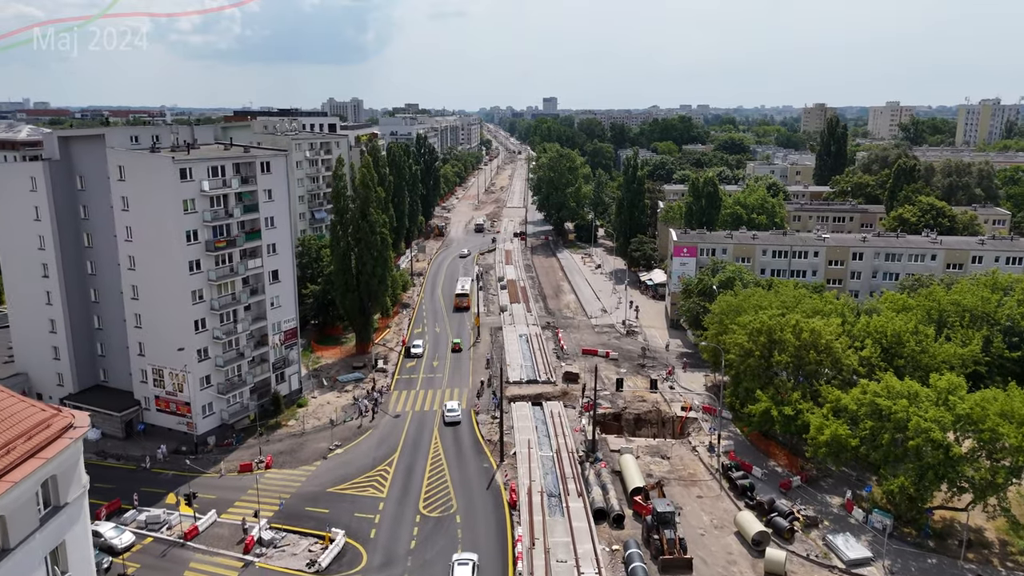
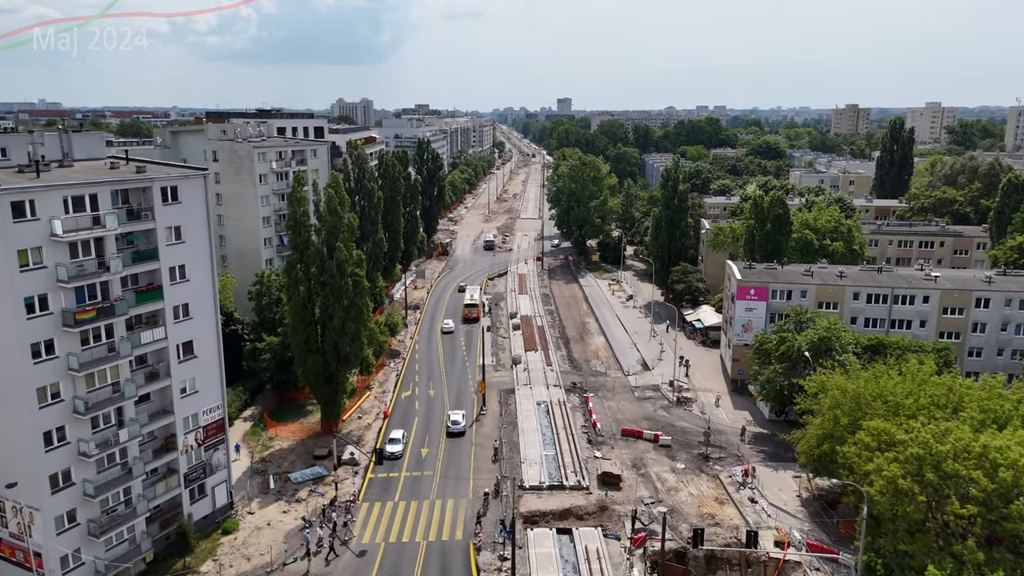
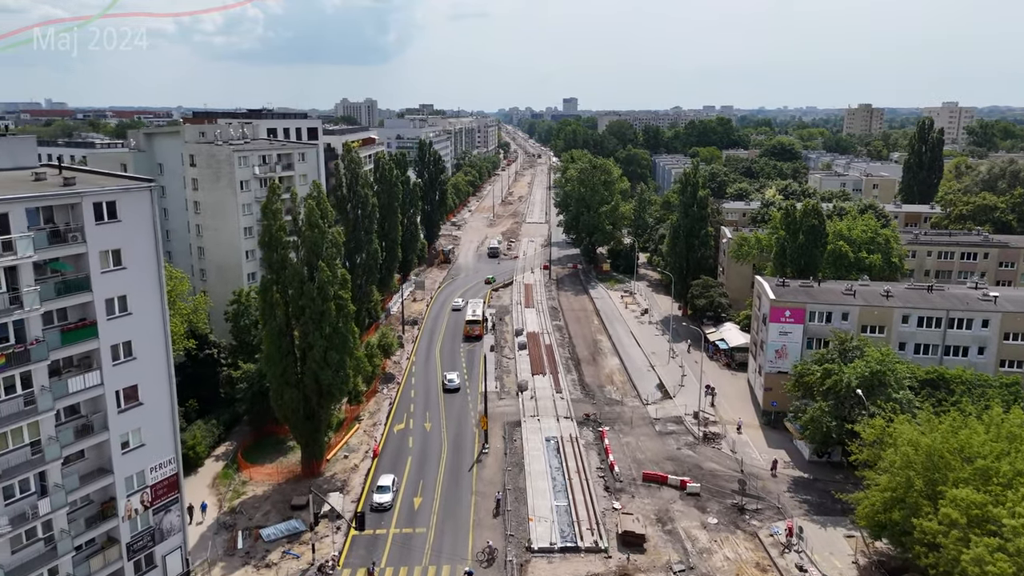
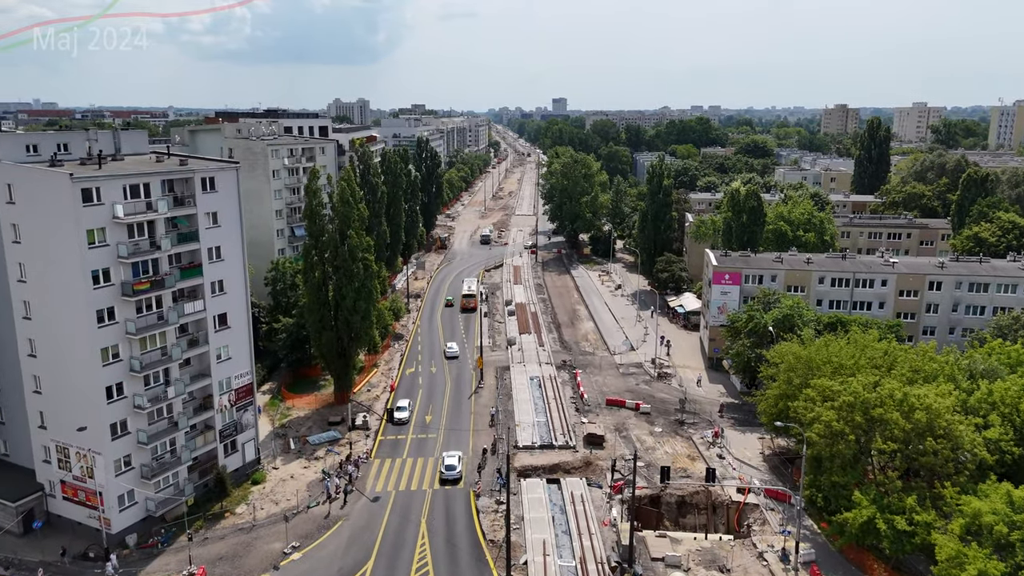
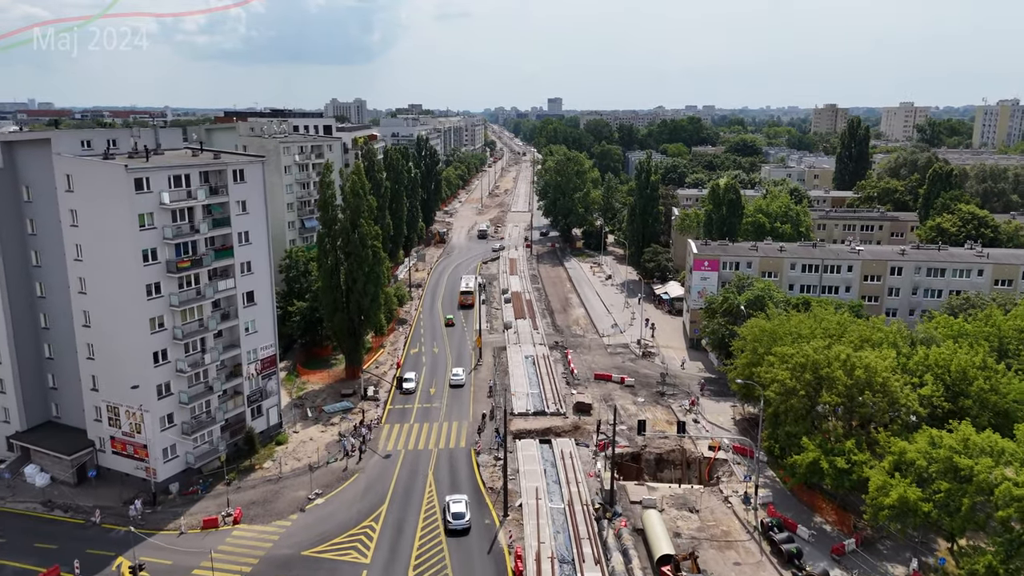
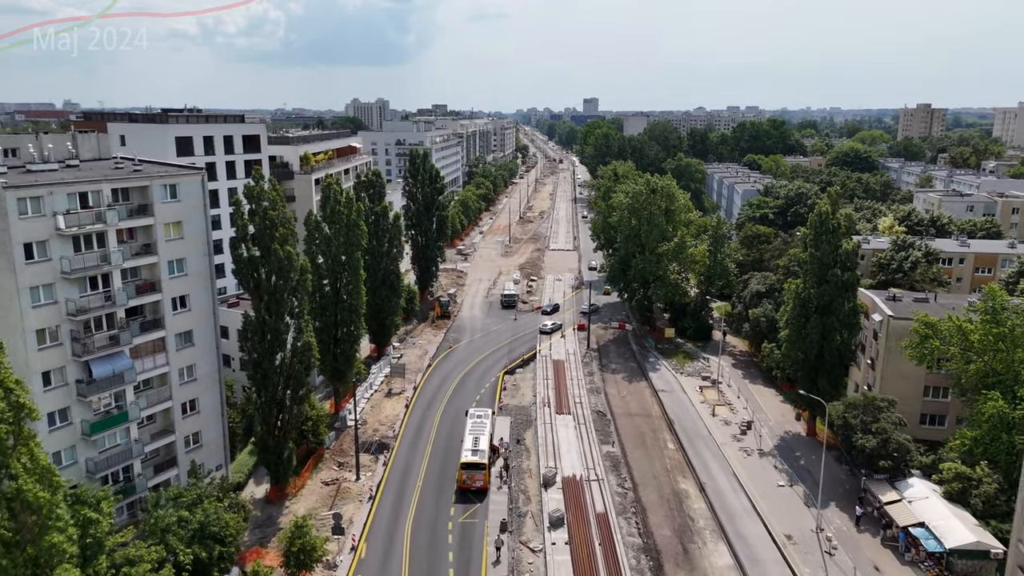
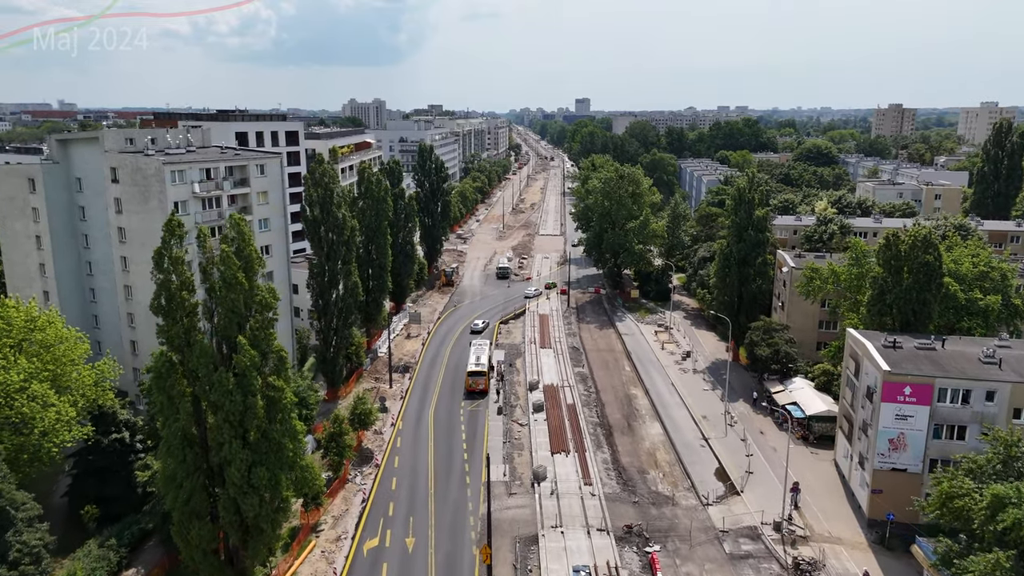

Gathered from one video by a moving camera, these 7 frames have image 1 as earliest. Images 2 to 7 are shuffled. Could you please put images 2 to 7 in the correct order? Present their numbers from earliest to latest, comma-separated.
5, 4, 2, 3, 7, 6
